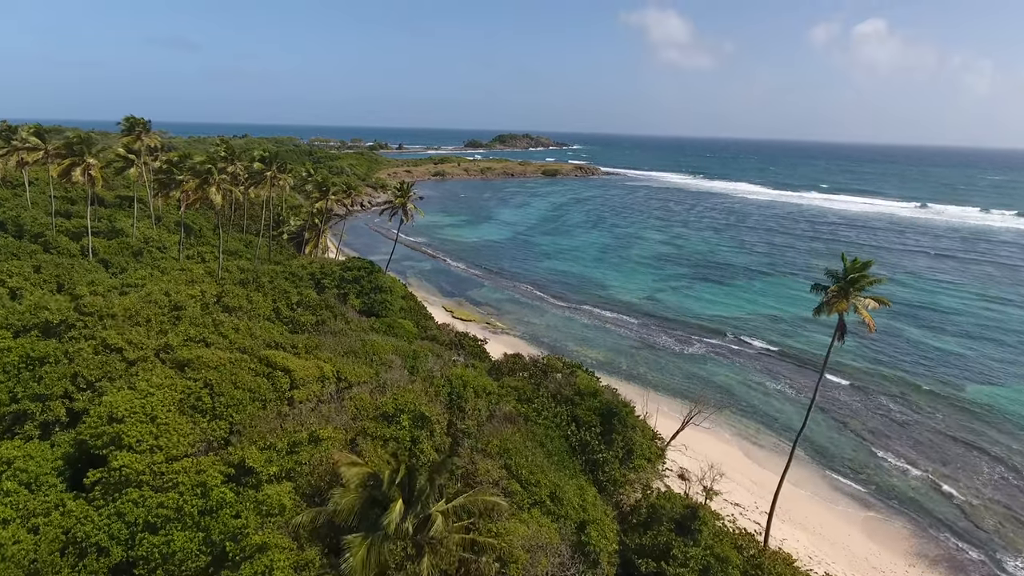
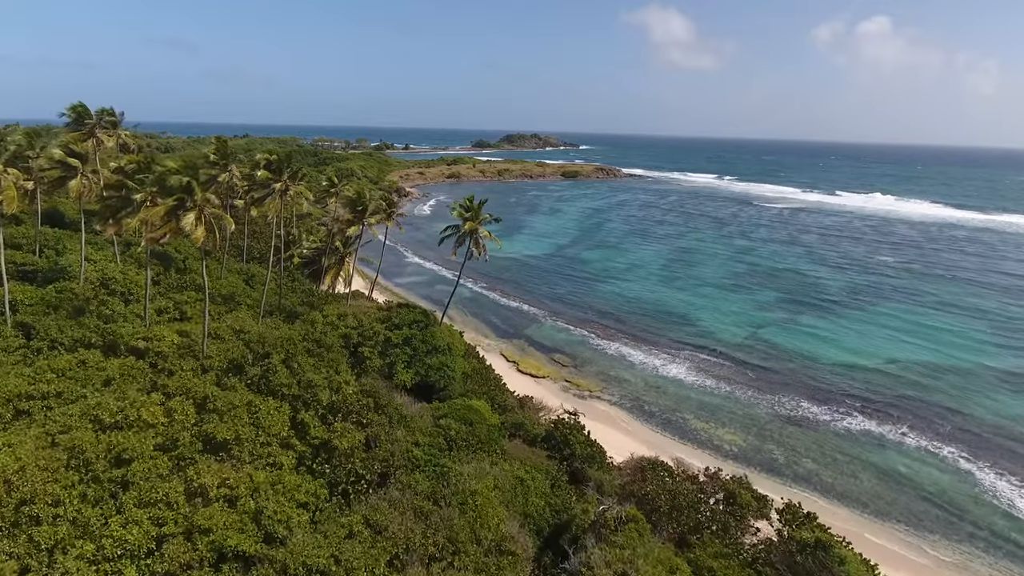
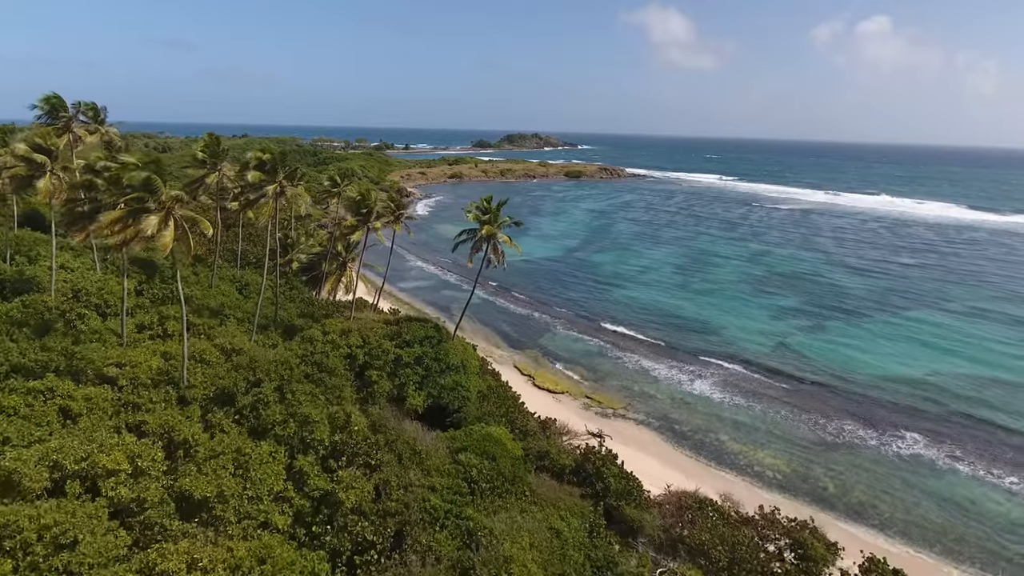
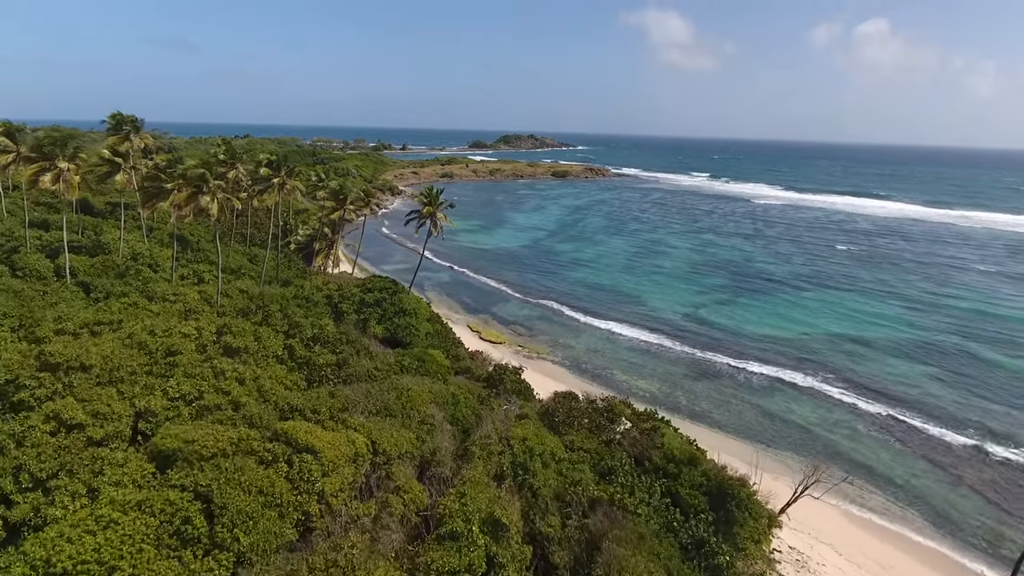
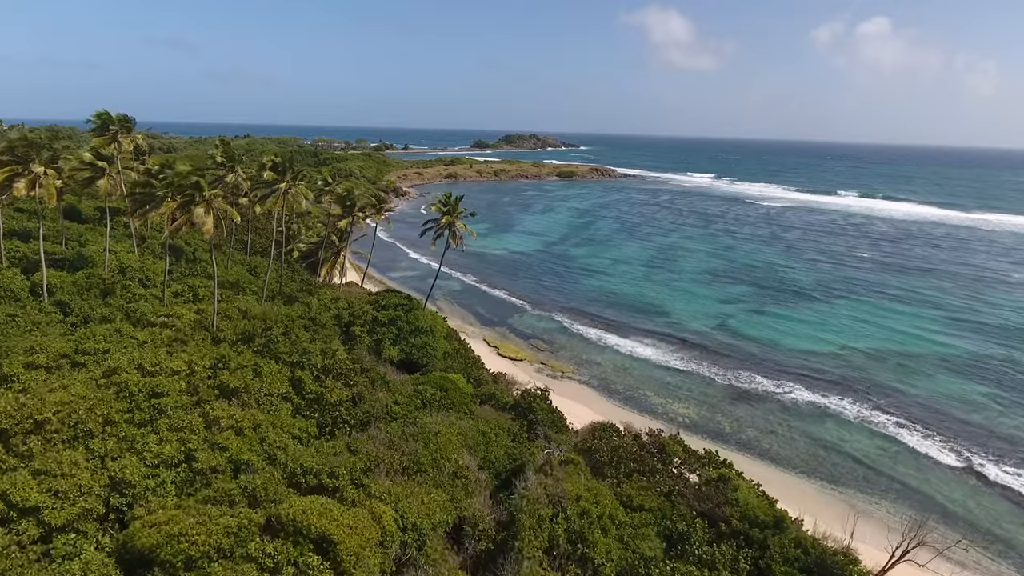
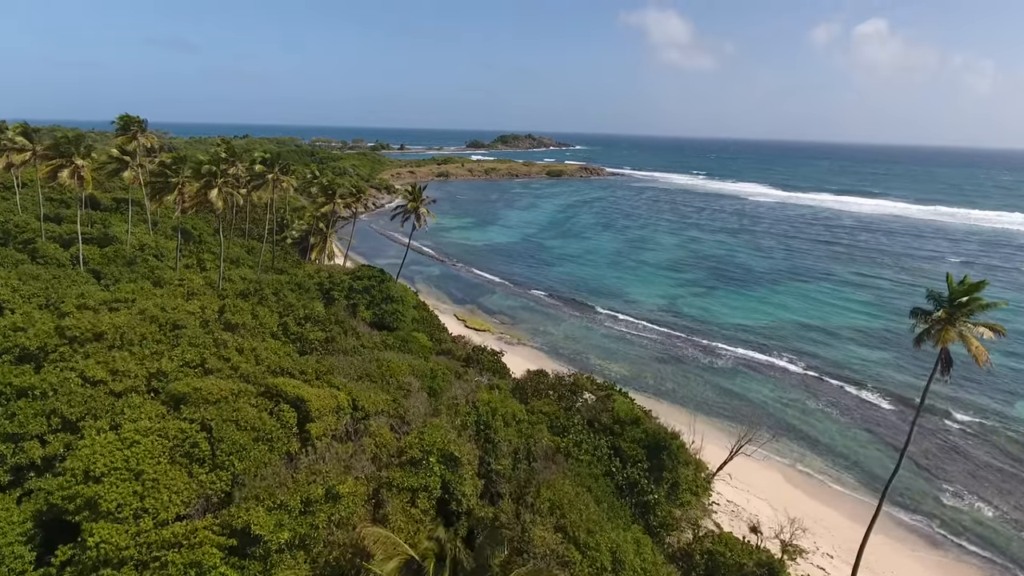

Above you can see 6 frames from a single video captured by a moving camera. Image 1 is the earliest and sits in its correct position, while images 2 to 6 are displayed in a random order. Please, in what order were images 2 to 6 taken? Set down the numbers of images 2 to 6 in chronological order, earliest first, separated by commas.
6, 4, 5, 2, 3
